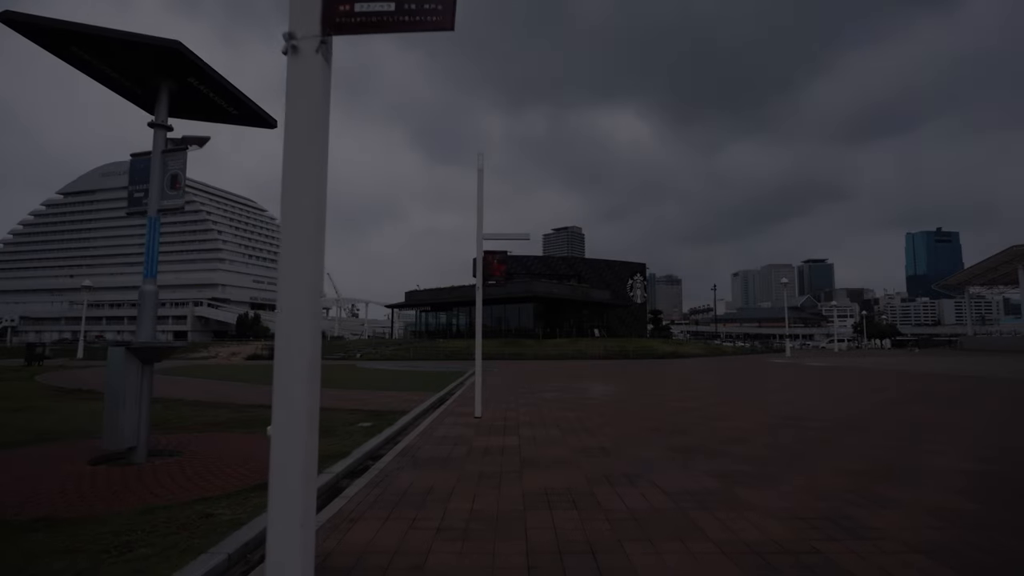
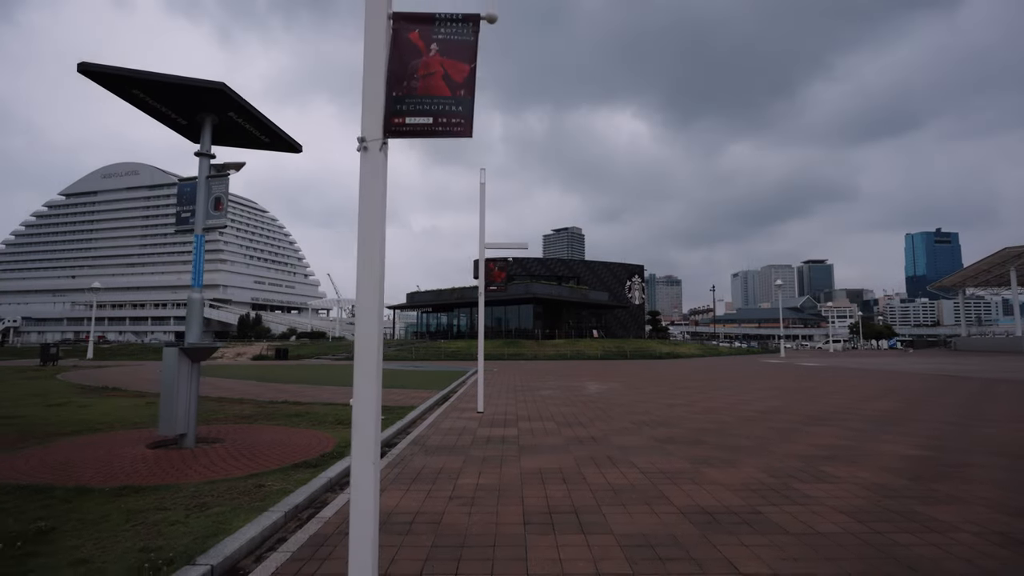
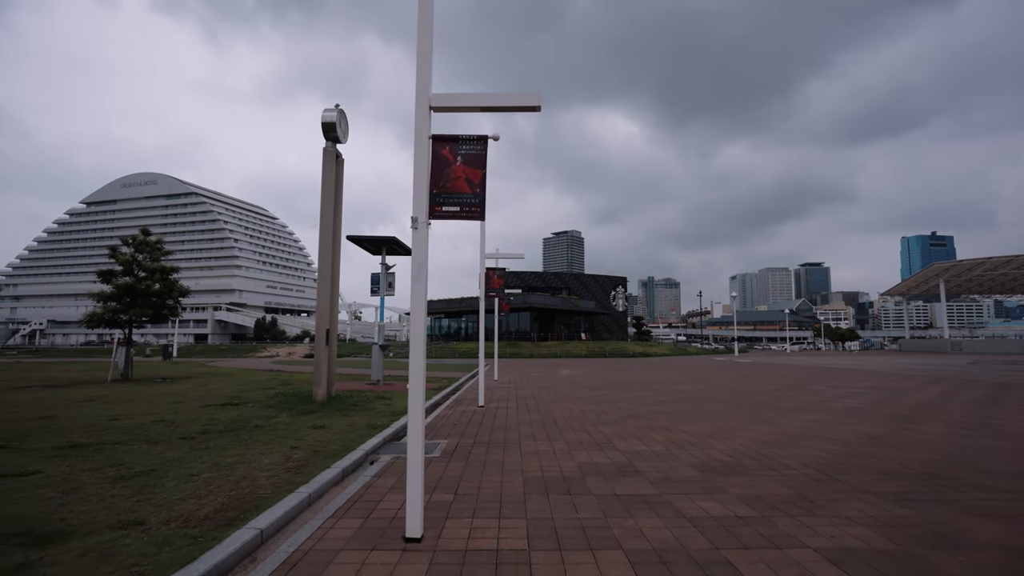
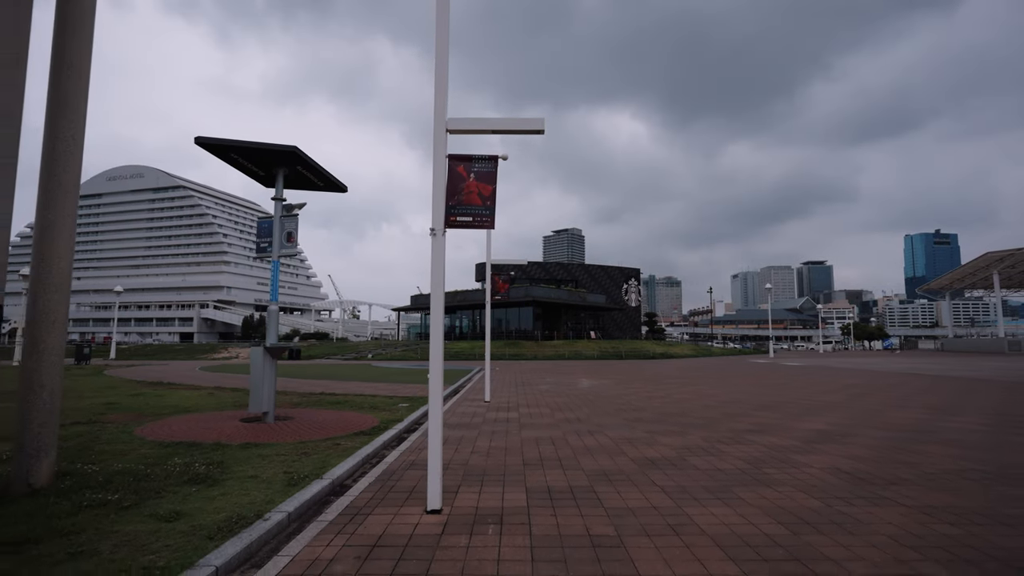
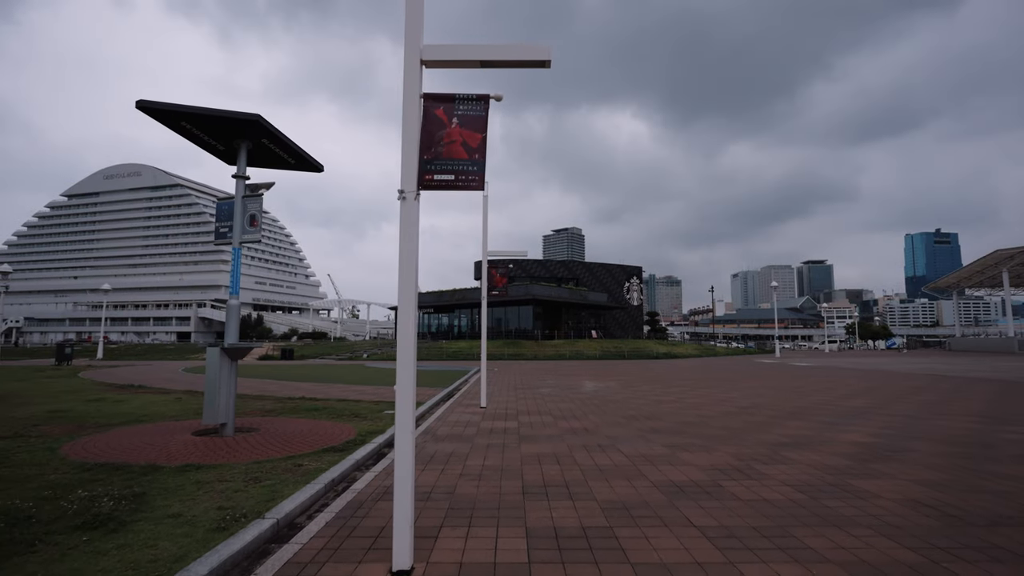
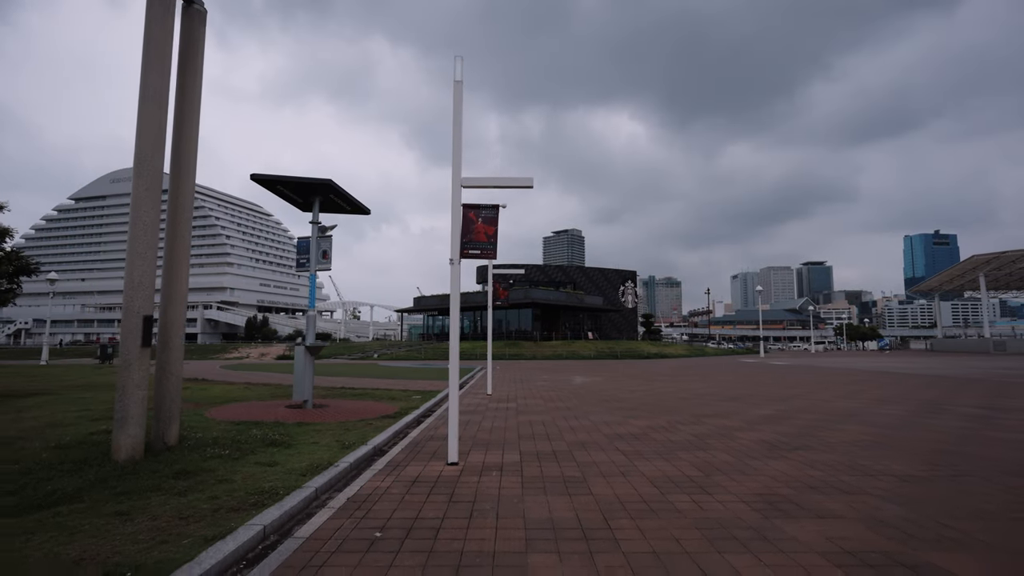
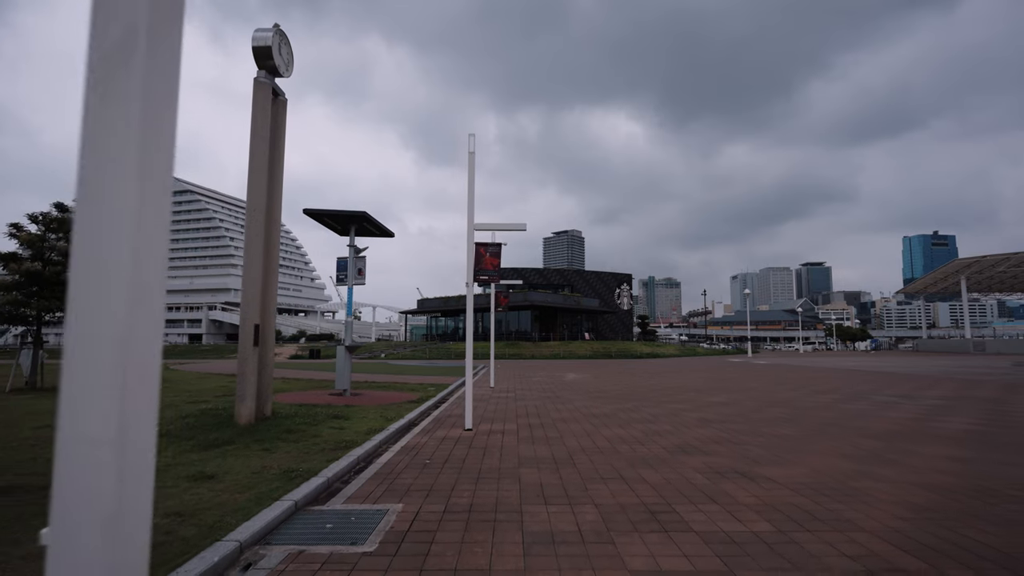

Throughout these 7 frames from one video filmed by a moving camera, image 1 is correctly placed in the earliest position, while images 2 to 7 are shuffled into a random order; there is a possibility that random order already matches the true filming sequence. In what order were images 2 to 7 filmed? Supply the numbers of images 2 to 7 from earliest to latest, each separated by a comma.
2, 5, 4, 6, 7, 3
